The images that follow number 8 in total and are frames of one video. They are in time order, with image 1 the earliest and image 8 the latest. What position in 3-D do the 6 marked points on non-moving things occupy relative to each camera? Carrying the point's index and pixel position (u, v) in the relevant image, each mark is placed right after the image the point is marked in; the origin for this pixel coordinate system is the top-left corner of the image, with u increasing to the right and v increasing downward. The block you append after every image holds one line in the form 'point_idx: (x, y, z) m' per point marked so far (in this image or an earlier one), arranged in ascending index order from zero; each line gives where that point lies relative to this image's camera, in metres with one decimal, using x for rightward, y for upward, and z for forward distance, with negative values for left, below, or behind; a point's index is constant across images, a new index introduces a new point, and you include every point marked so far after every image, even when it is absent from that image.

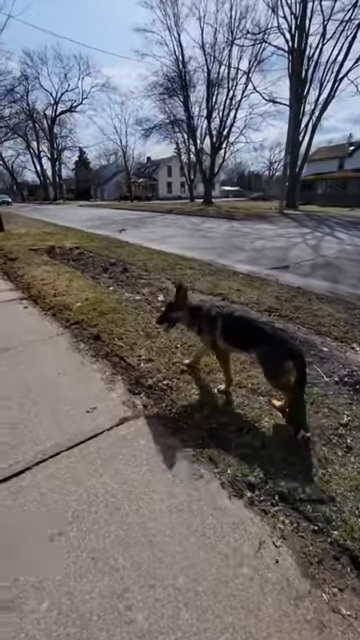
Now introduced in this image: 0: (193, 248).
0: (+0.4, +2.4, +10.6) m
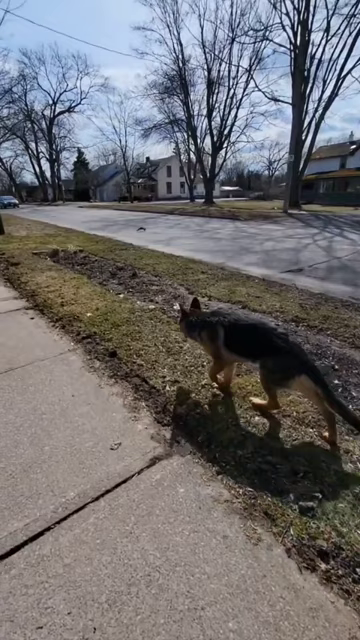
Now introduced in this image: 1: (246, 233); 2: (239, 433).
0: (+0.6, +2.3, +10.3) m
1: (+2.9, +3.8, +13.9) m
2: (+0.4, -0.8, +2.2) m
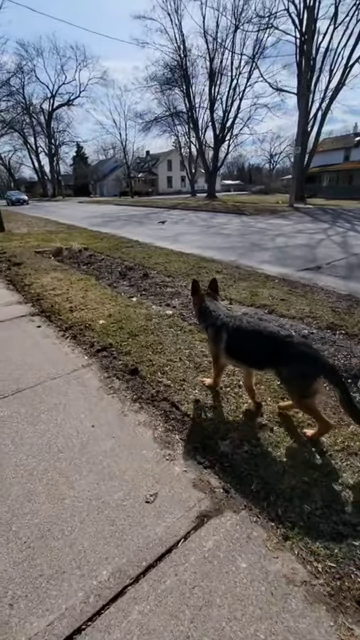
0: (+0.9, +2.3, +9.8) m
1: (+3.2, +3.9, +13.4) m
2: (+0.7, -0.9, +1.8) m
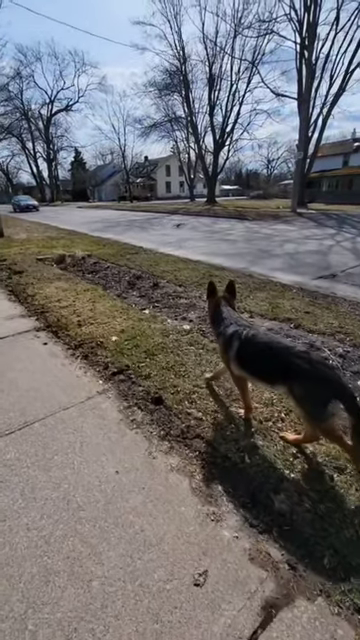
0: (+1.1, +2.0, +9.5) m
1: (+3.3, +3.6, +13.2) m
2: (+0.9, -1.1, +1.5) m
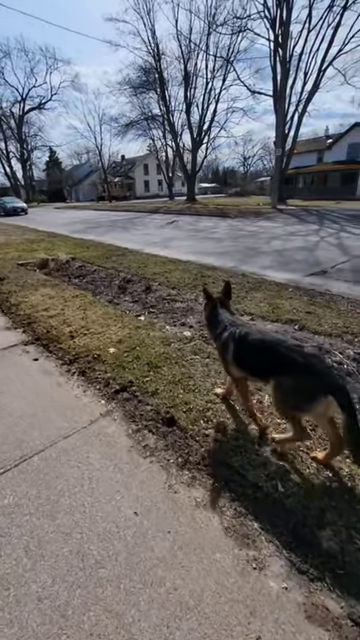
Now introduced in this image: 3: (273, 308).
0: (+0.7, +2.0, +9.3) m
1: (+2.7, +3.6, +13.1) m
2: (+1.1, -1.1, +1.3) m
3: (+1.3, +0.2, +4.5) m
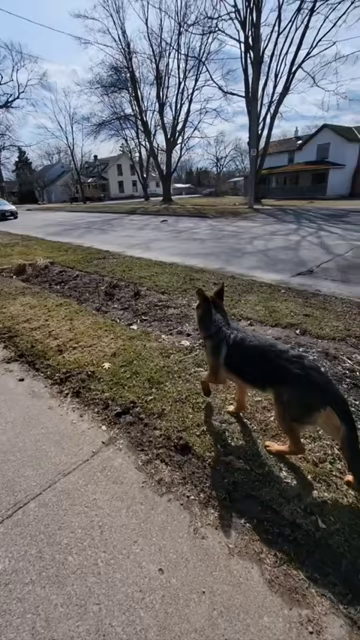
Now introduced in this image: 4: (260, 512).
0: (+0.2, +1.9, +9.1) m
1: (+1.9, +3.6, +13.0) m
2: (+1.3, -1.2, +1.1) m
3: (+1.2, +0.1, +4.4) m
4: (+0.4, -1.0, +1.7) m
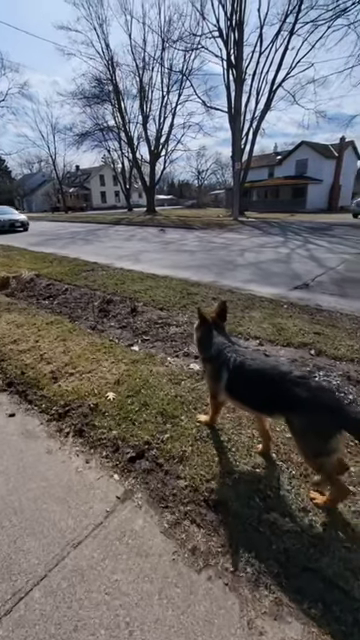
0: (0.0, +1.5, +8.9) m
1: (+1.4, +3.1, +12.9) m
2: (+1.5, -1.3, +0.9) m
3: (+1.3, -0.1, +4.1) m
4: (+0.6, -1.2, +1.3) m
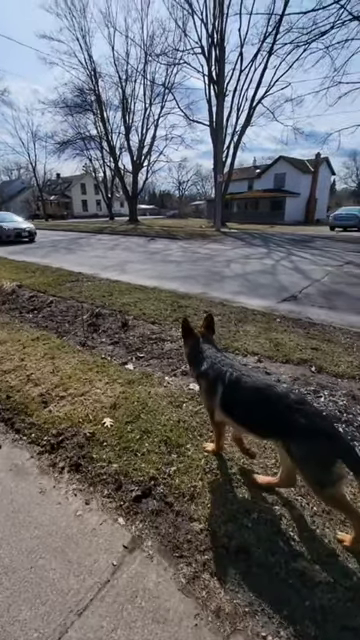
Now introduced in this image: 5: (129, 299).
0: (-0.3, +1.2, +8.7) m
1: (+0.9, +2.7, +12.9) m
2: (+1.6, -1.4, +0.8) m
3: (+1.2, -0.3, +4.0) m
4: (+0.7, -1.3, +1.2) m
5: (-0.9, +0.4, +5.8) m
